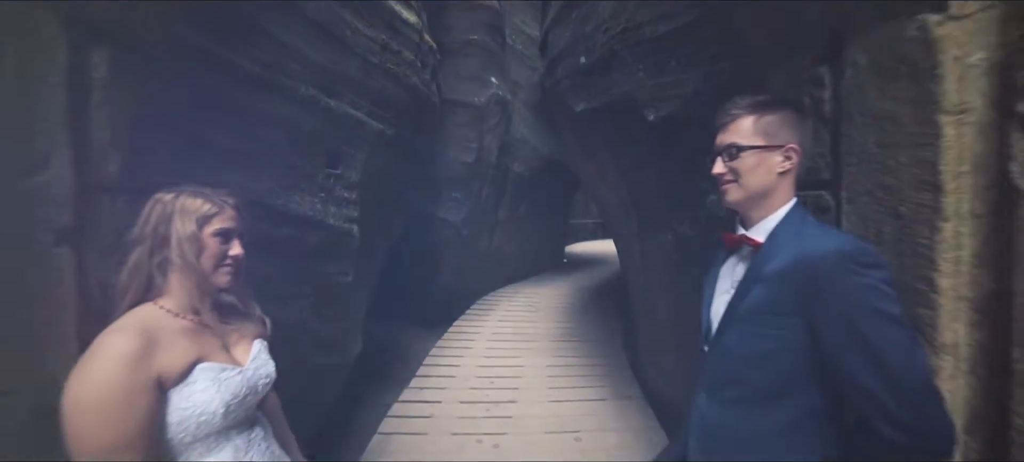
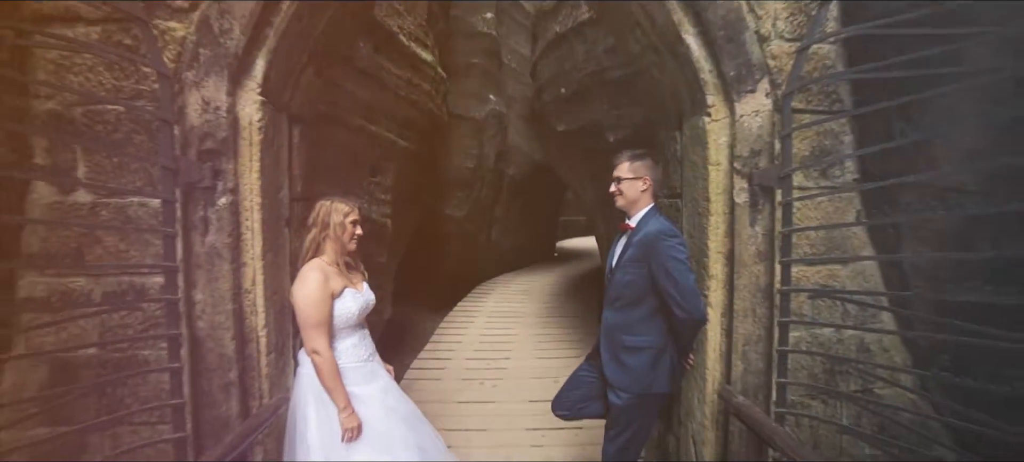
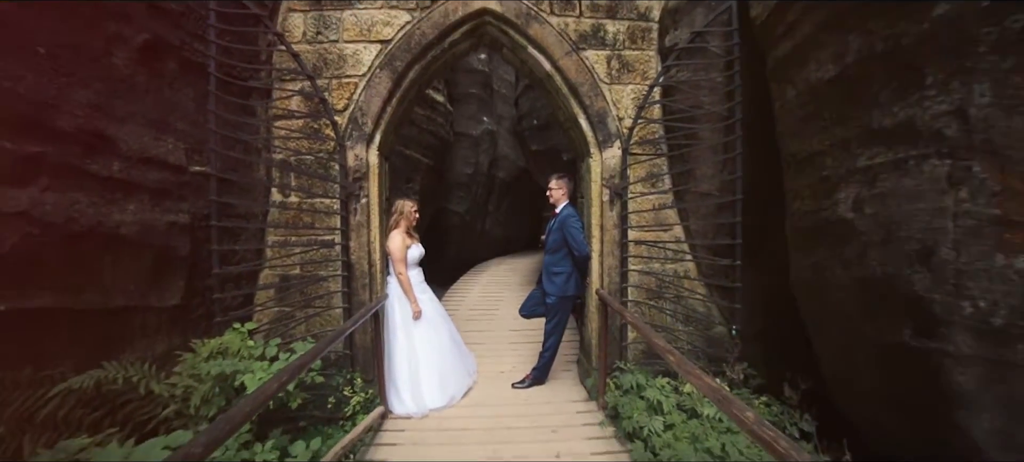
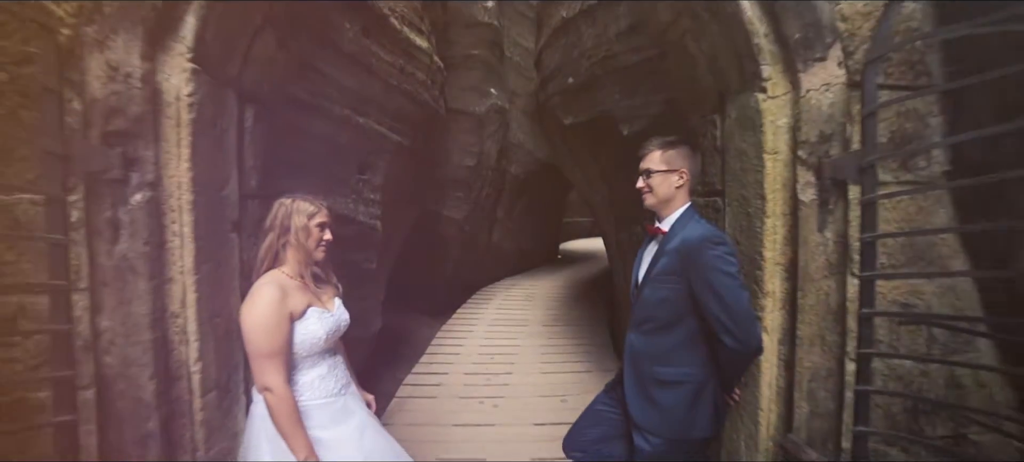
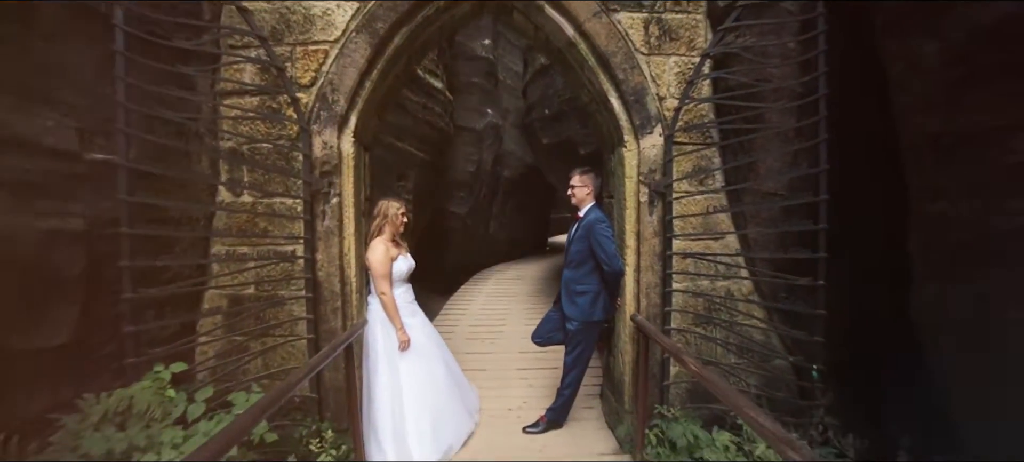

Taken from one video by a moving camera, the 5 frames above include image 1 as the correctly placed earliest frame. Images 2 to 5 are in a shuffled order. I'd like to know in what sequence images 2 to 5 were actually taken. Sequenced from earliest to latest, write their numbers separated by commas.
4, 2, 5, 3
